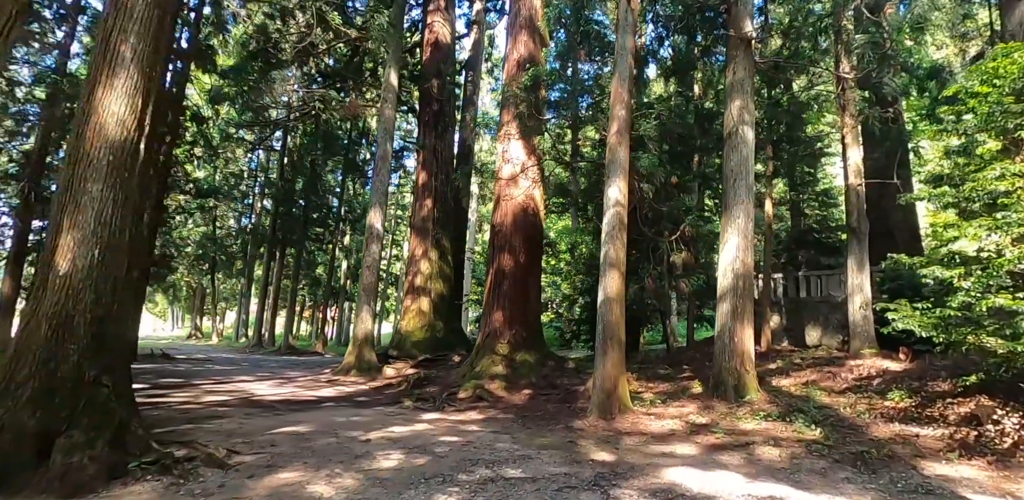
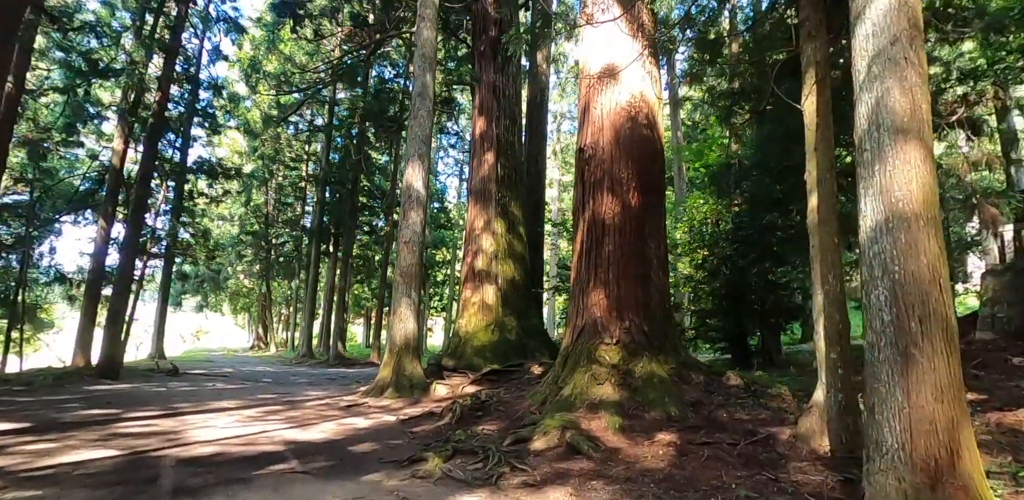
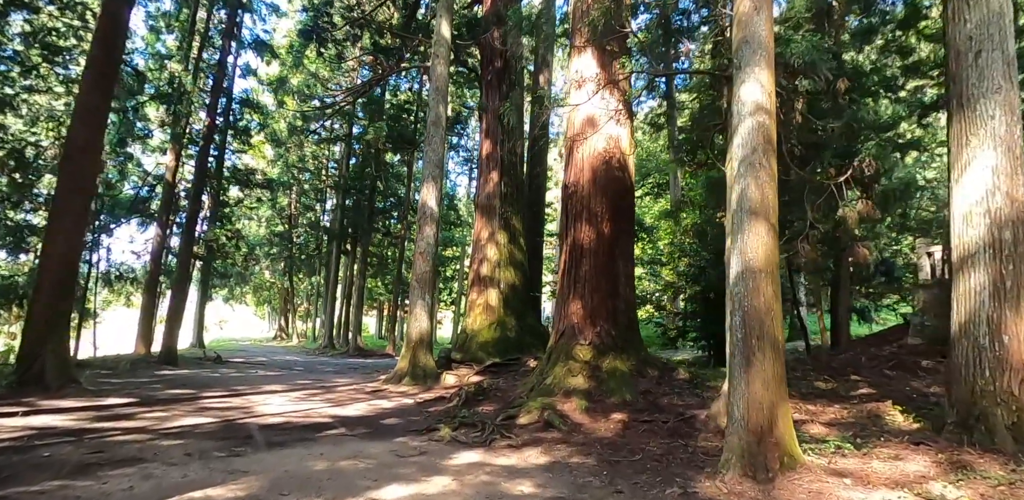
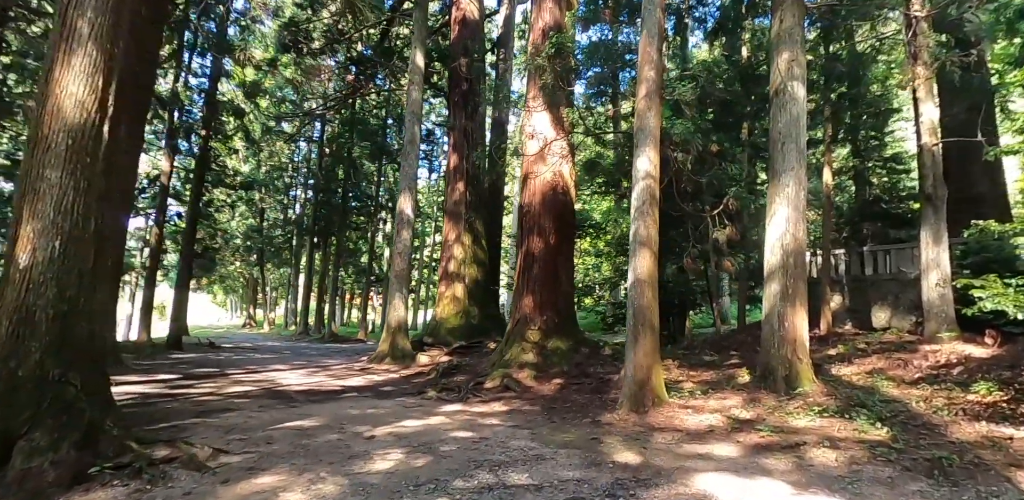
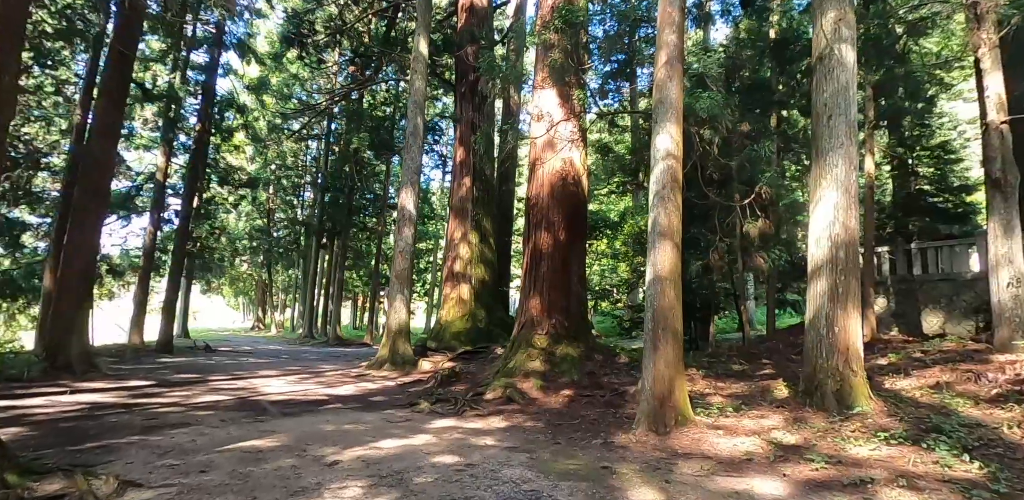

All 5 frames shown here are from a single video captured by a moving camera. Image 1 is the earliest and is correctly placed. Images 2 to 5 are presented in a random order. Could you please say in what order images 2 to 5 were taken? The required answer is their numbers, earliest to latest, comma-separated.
4, 5, 3, 2
